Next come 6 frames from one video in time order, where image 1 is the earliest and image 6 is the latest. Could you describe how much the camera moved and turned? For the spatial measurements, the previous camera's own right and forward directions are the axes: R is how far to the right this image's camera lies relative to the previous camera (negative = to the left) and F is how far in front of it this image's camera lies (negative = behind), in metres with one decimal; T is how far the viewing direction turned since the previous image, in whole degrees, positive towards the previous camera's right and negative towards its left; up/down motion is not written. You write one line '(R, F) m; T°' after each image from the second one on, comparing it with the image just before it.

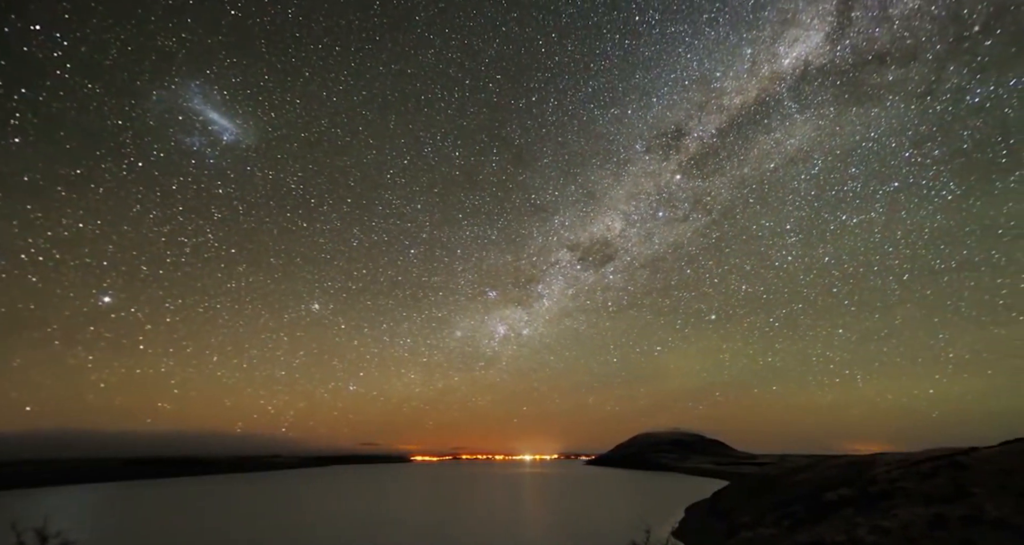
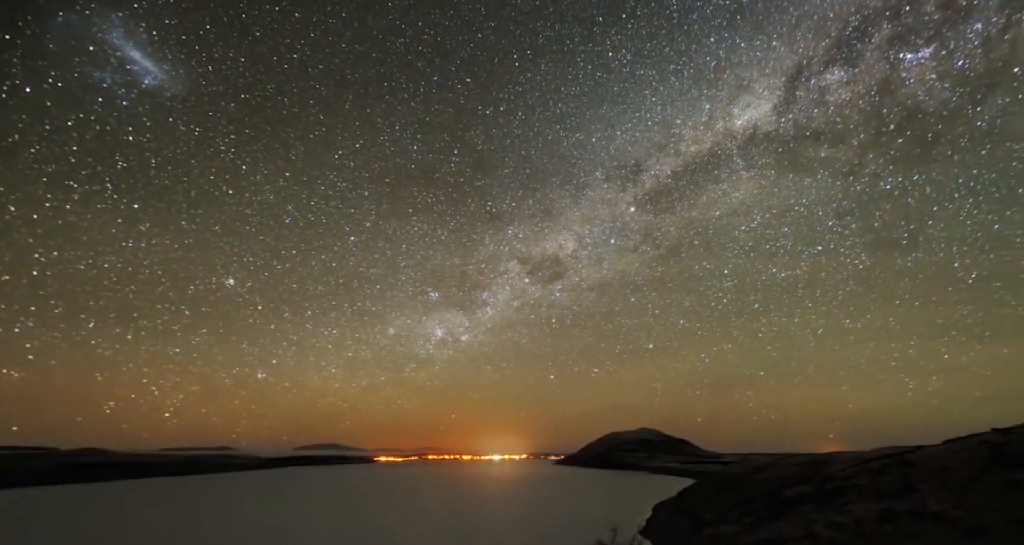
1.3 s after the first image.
(-7.5, -0.6) m; +10°
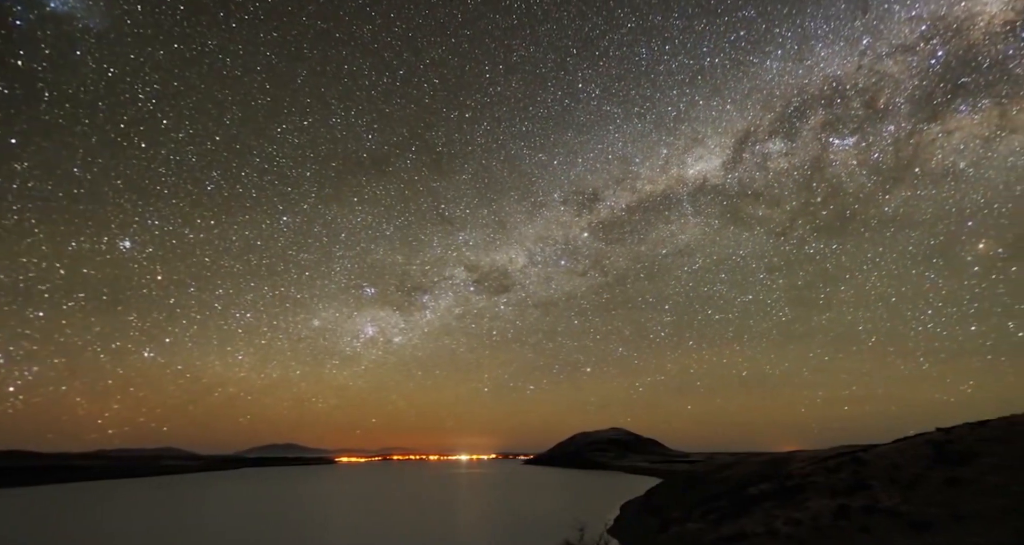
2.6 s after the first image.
(-7.5, +1.4) m; +11°
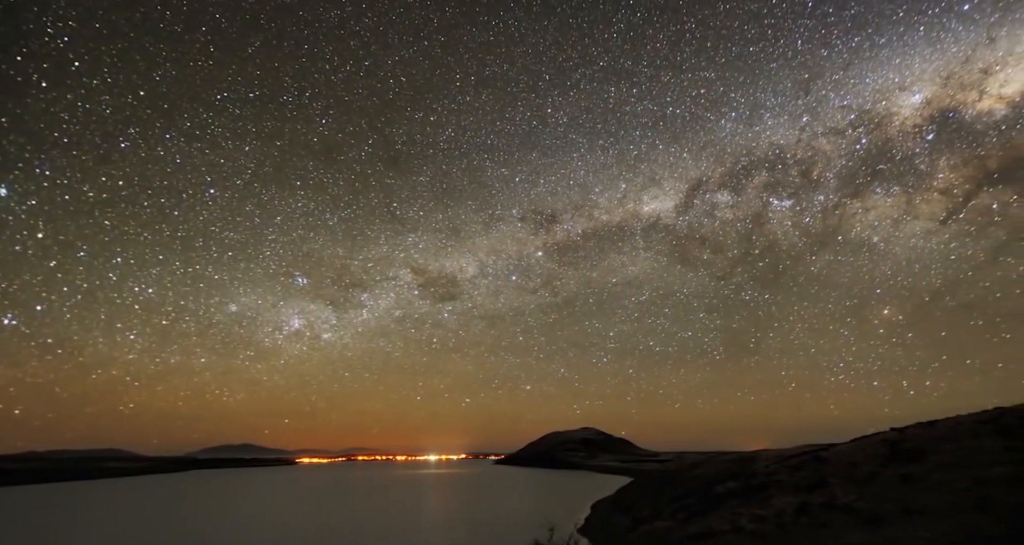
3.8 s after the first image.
(-6.7, +2.7) m; +10°
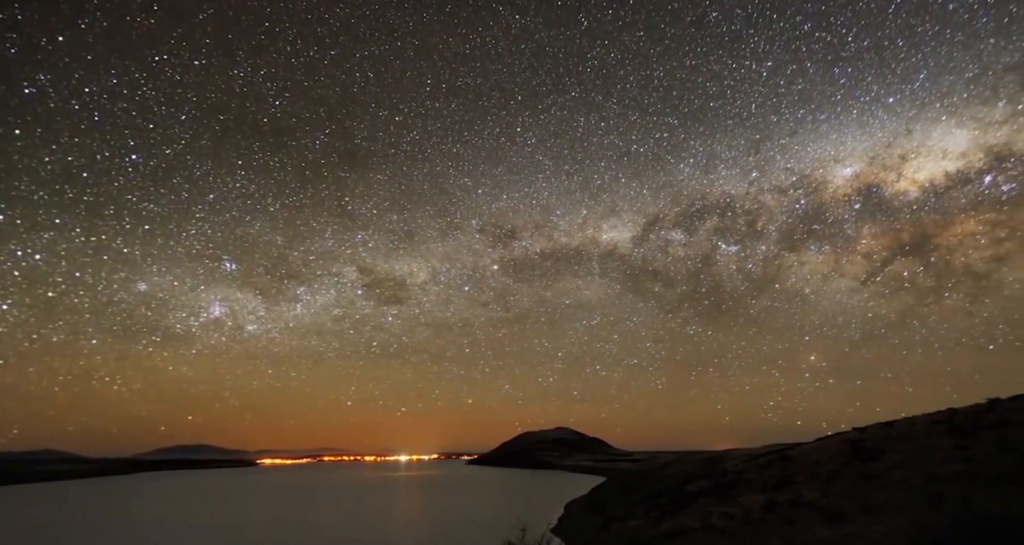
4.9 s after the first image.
(-7.1, +1.3) m; +9°
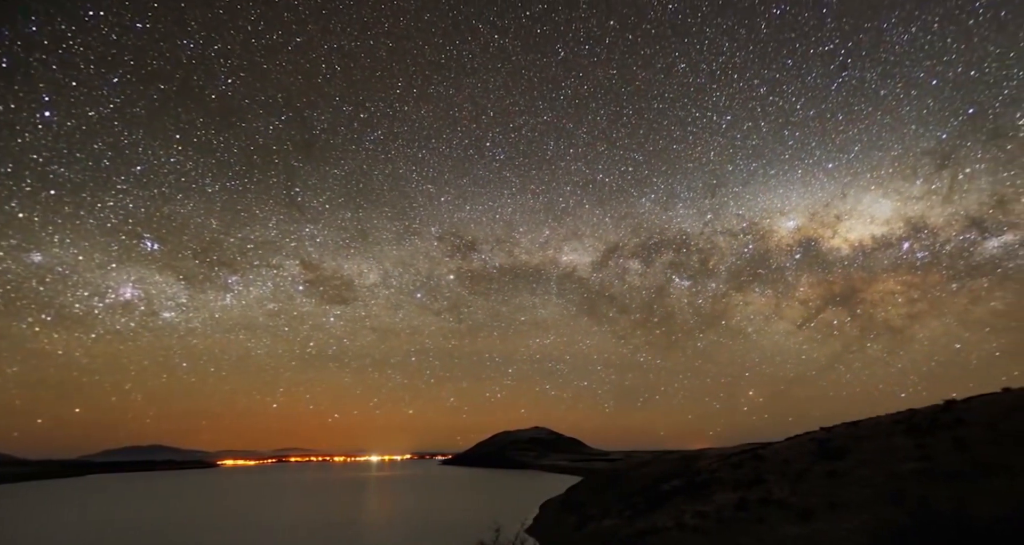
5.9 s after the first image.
(-7.1, +2.4) m; +8°
